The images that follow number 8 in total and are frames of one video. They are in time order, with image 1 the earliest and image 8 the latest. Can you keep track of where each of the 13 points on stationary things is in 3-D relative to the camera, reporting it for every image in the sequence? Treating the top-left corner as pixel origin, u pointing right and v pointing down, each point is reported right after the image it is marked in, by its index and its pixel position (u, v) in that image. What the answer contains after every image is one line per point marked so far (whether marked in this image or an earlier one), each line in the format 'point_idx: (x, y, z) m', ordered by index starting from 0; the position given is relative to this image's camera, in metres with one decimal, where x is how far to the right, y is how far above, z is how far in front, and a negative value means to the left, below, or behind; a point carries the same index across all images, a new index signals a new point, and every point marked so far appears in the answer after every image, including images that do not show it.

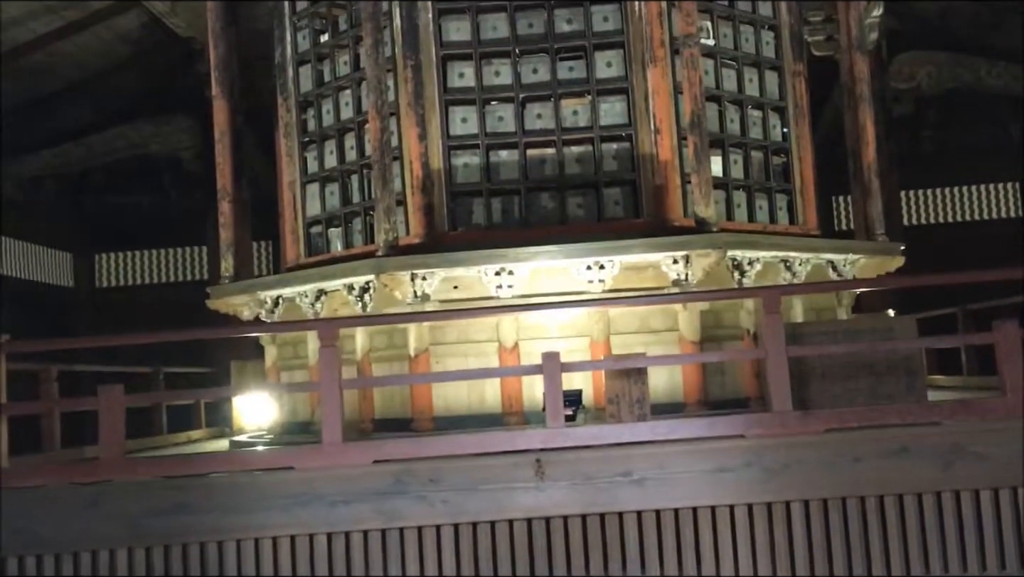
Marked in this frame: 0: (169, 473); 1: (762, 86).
0: (-1.6, -0.9, +4.9) m
1: (+1.7, +1.4, +7.1) m
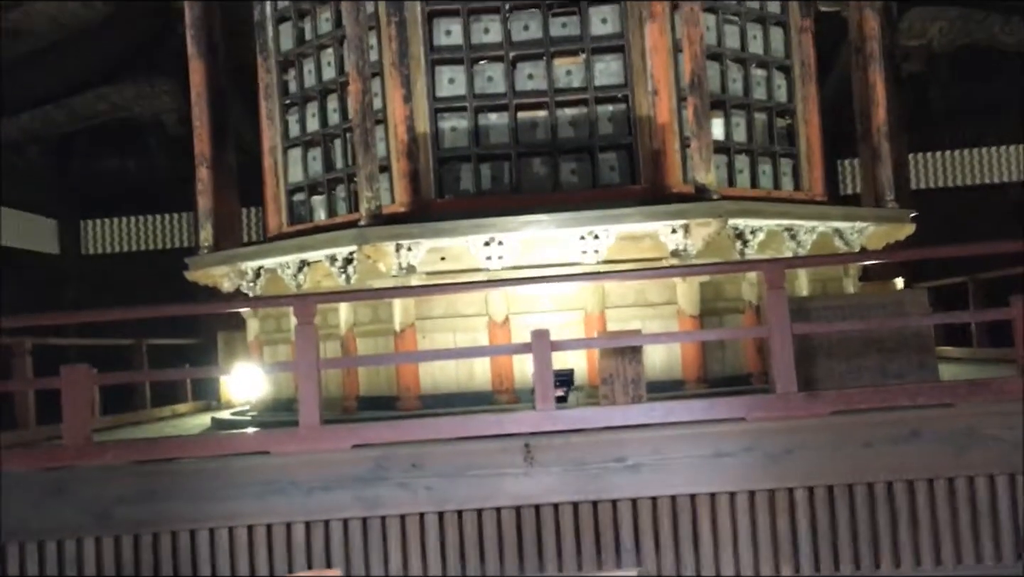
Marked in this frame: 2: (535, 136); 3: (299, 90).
0: (-1.6, -0.7, +4.6) m
1: (+1.6, +1.6, +6.7) m
2: (+0.1, +0.9, +6.1) m
3: (-1.4, +1.3, +6.8) m
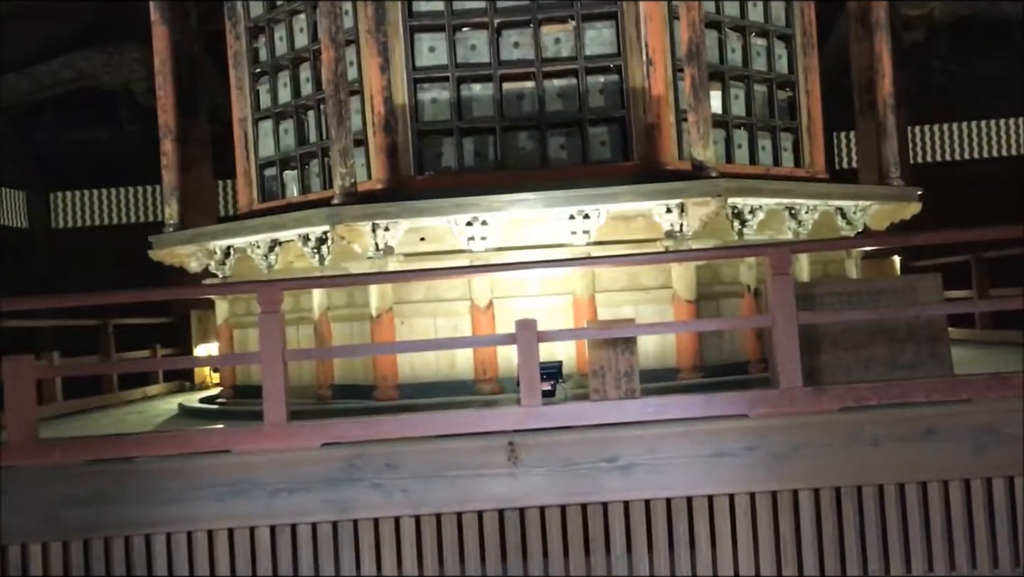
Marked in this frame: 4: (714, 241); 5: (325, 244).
0: (-1.7, -0.7, +4.2) m
1: (+1.5, +1.7, +6.3) m
2: (+0.1, +1.0, +5.7) m
3: (-1.5, +1.4, +6.4) m
4: (+1.1, +0.3, +5.7) m
5: (-1.0, +0.2, +5.6) m
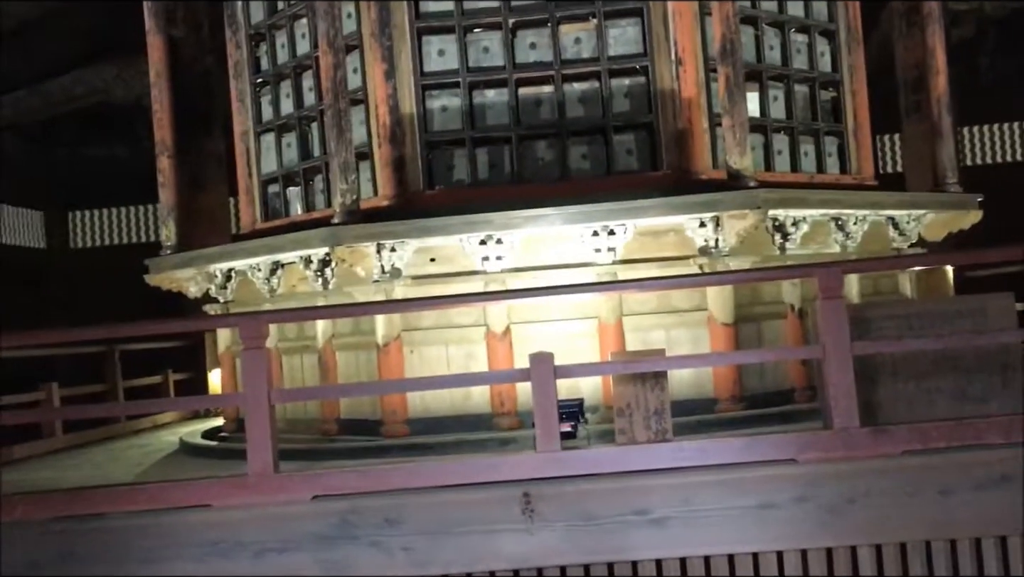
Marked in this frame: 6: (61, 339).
0: (-1.7, -0.8, +3.8) m
1: (+1.6, +1.6, +5.8) m
2: (+0.1, +0.9, +5.2) m
3: (-1.4, +1.3, +6.0) m
4: (+1.2, +0.1, +5.2) m
5: (-0.9, +0.1, +5.1) m
6: (-1.9, -0.2, +4.6) m
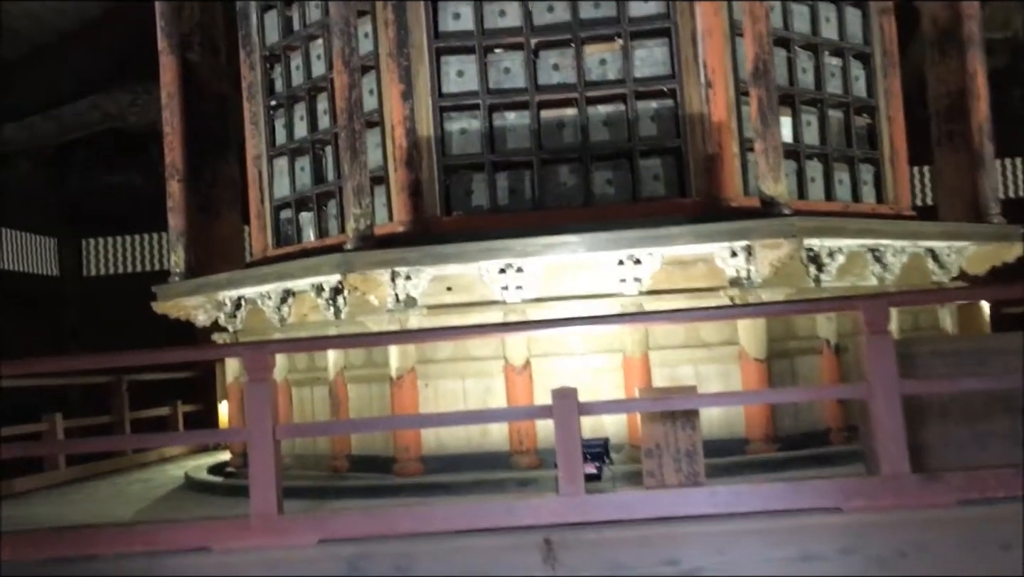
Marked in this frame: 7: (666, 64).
0: (-1.6, -0.9, +3.6) m
1: (+1.7, +1.4, +5.6) m
2: (+0.2, +0.7, +5.0) m
3: (-1.2, +1.1, +5.8) m
4: (+1.3, 0.0, +4.9) m
5: (-0.8, 0.0, +4.9) m
6: (-1.9, -0.3, +4.3) m
7: (+0.7, +1.1, +5.0) m
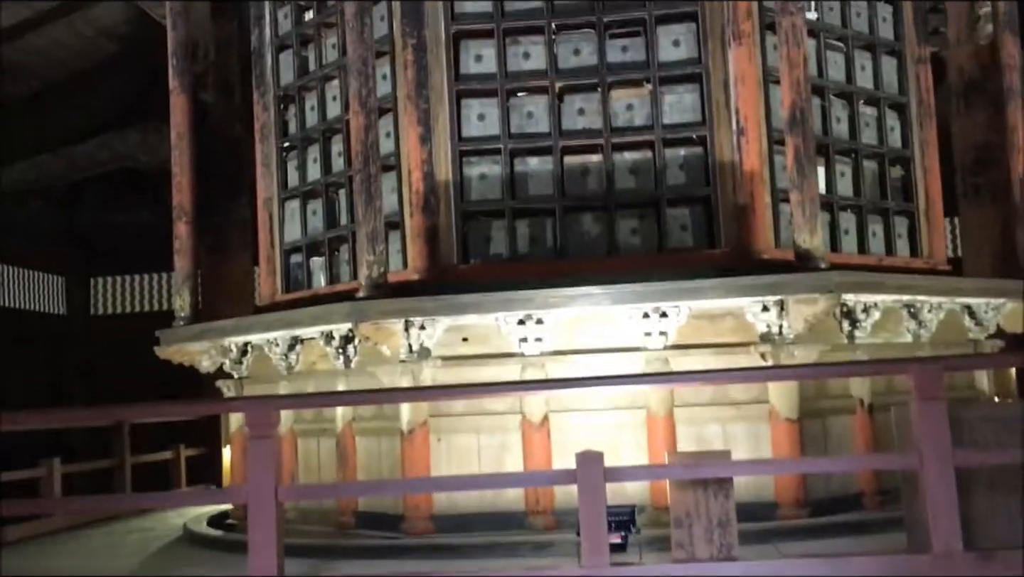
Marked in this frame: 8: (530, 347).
0: (-1.5, -1.0, +3.3) m
1: (+1.9, +1.1, +5.4) m
2: (+0.3, +0.5, +4.8) m
3: (-1.1, +0.9, +5.6) m
4: (+1.4, -0.3, +4.7) m
5: (-0.7, -0.2, +4.7) m
6: (-1.8, -0.5, +4.1) m
7: (+0.8, +0.8, +4.8) m
8: (+0.1, -0.3, +4.5) m
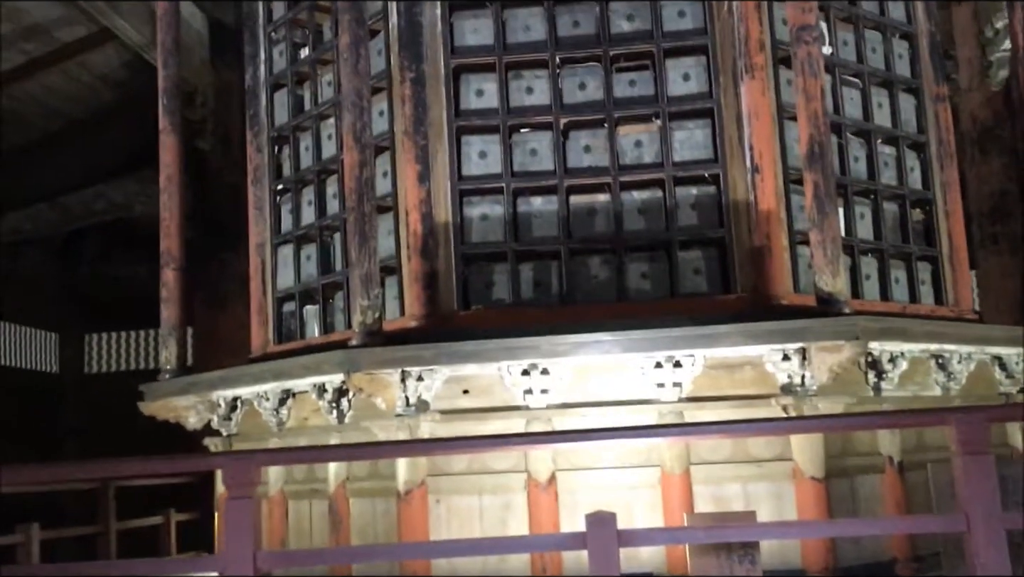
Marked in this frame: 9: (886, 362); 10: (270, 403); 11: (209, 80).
0: (-1.5, -1.2, +3.0) m
1: (+1.9, +0.9, +5.1) m
2: (+0.4, +0.3, +4.6) m
3: (-1.1, +0.6, +5.4) m
4: (+1.4, -0.5, +4.4) m
5: (-0.7, -0.4, +4.4) m
6: (-1.8, -0.7, +3.8) m
7: (+0.8, +0.6, +4.6) m
8: (+0.1, -0.4, +4.2) m
9: (+1.5, -0.3, +4.2) m
10: (-1.1, -0.5, +4.8) m
11: (-2.0, +1.3, +7.0) m
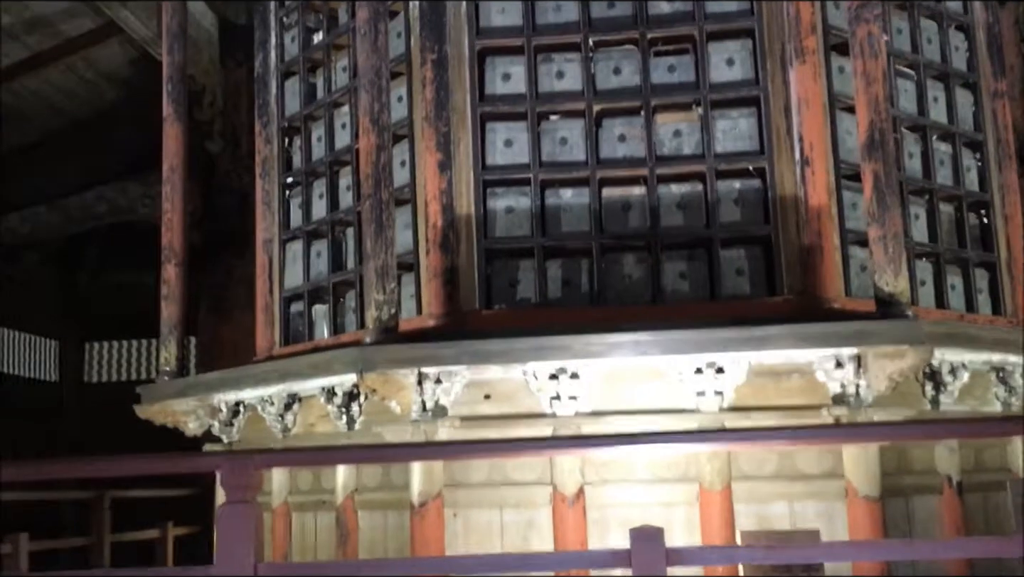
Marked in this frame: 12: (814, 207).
0: (-1.4, -1.1, +2.6) m
1: (+2.0, +0.8, +4.8) m
2: (+0.5, +0.3, +4.2) m
3: (-1.0, +0.6, +5.1) m
4: (+1.5, -0.5, +4.0) m
5: (-0.6, -0.4, +4.0) m
6: (-1.7, -0.6, +3.5) m
7: (+1.0, +0.6, +4.2) m
8: (+0.2, -0.4, +3.8) m
9: (+1.6, -0.3, +3.9) m
10: (-1.0, -0.5, +4.5) m
11: (-1.9, +1.3, +6.7) m
12: (+1.2, +0.3, +4.0) m
